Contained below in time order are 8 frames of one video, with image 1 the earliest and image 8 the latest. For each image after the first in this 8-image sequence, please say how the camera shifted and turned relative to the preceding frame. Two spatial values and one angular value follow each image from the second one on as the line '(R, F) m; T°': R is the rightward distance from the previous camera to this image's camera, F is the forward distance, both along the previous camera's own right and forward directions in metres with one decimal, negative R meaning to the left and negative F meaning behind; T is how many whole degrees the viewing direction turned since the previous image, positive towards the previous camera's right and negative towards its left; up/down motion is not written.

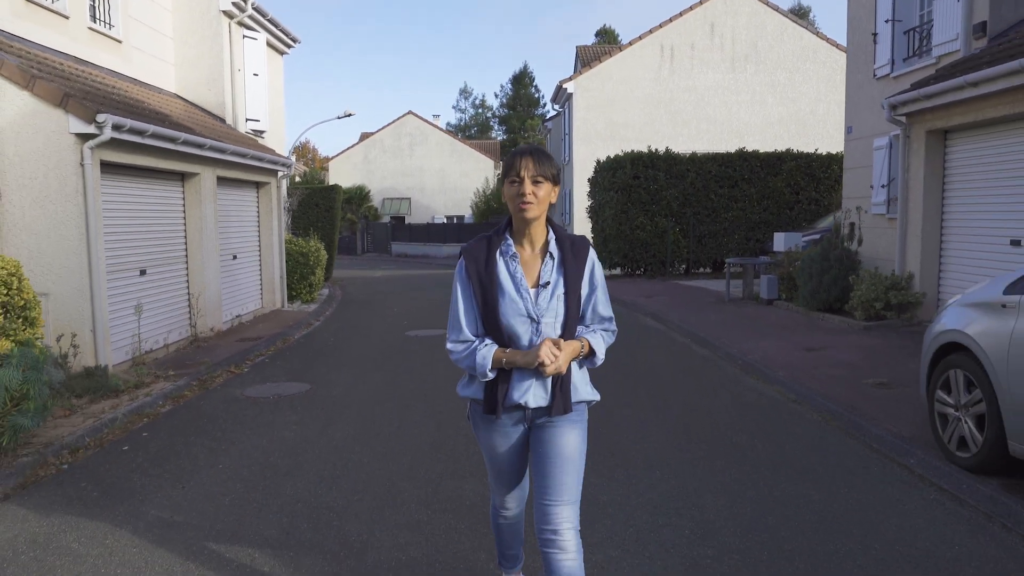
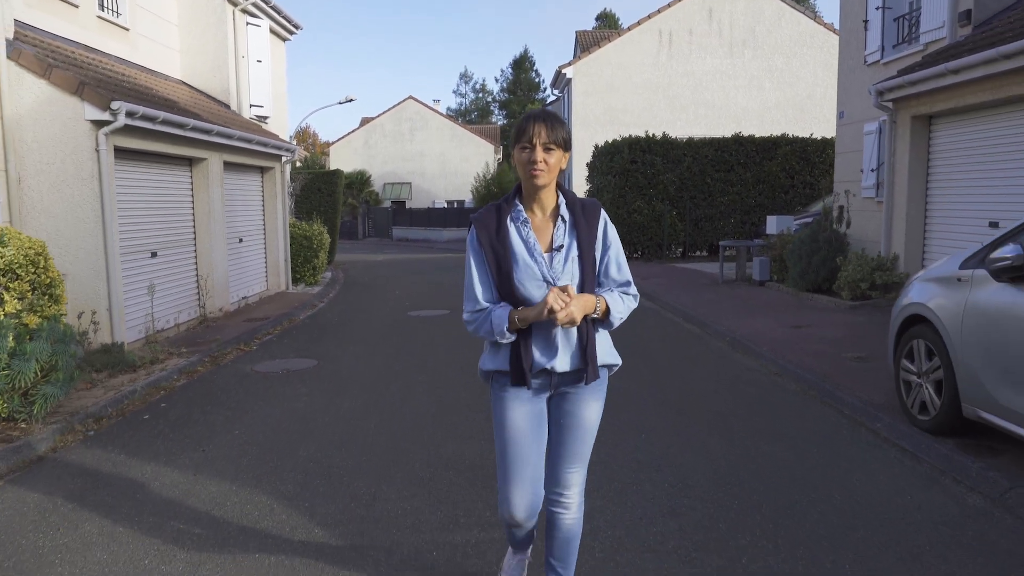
(0.0, -0.4) m; 0°
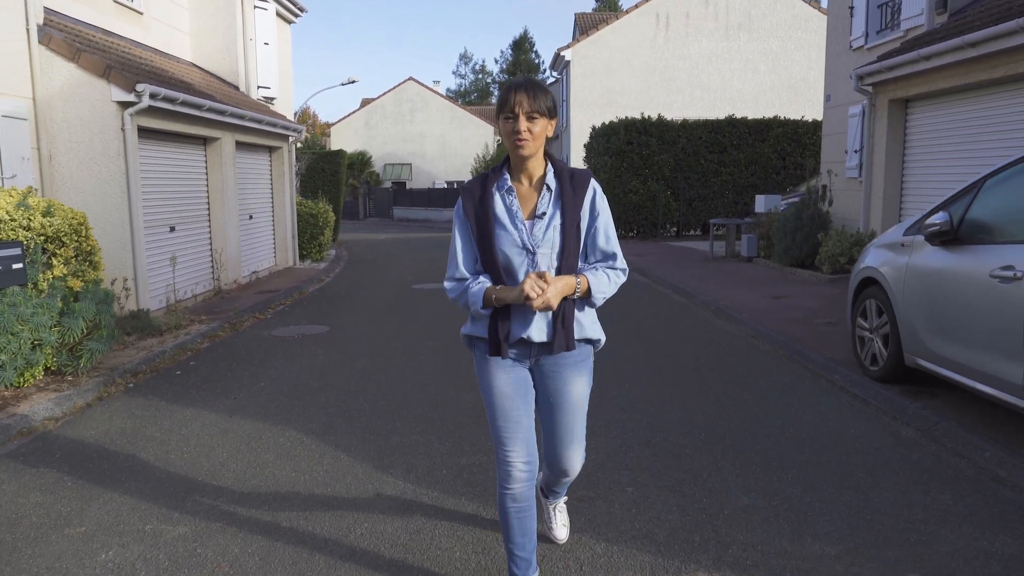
(0.0, -0.7) m; 0°
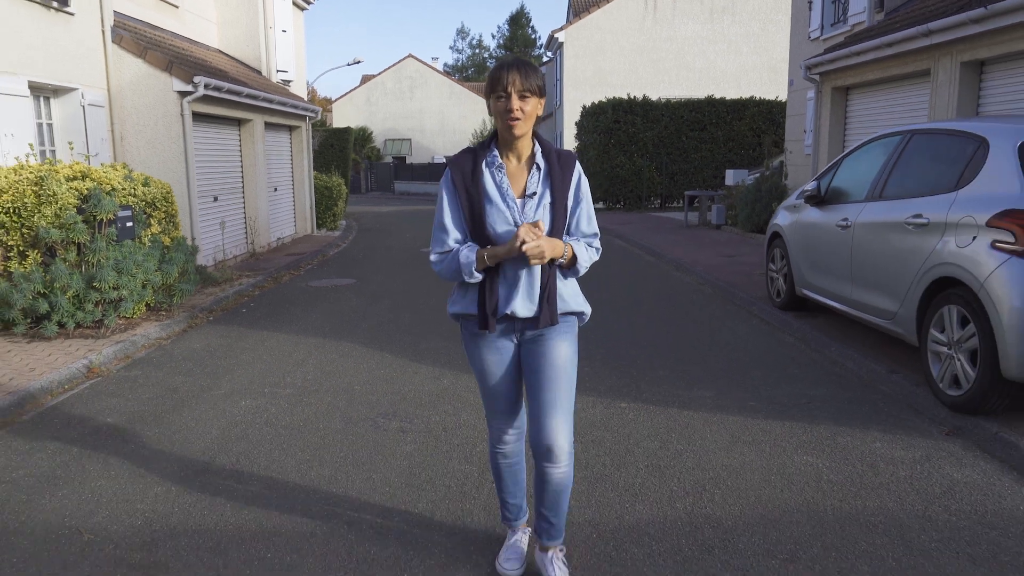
(0.0, -2.0) m; 0°
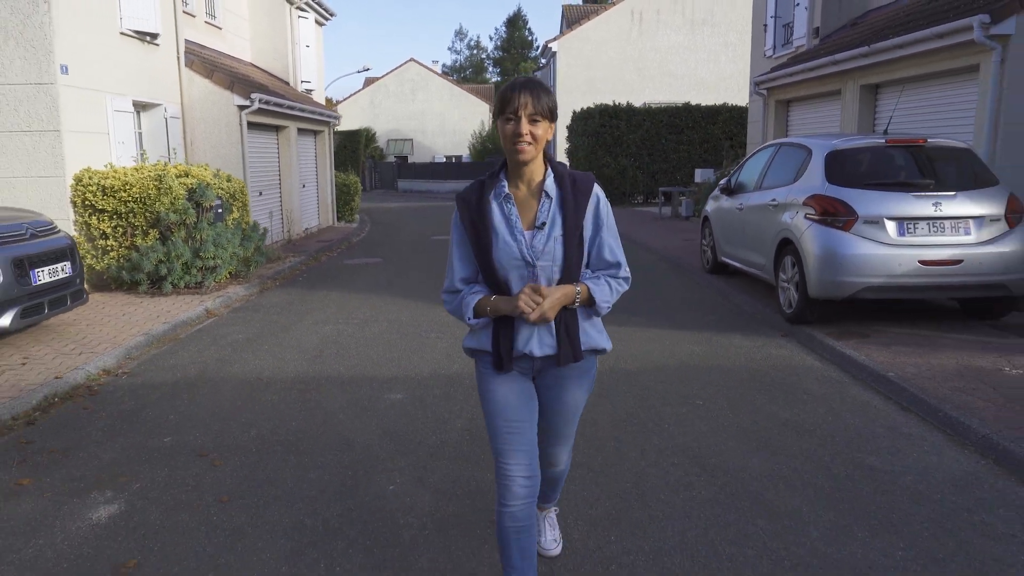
(0.0, -2.7) m; 0°
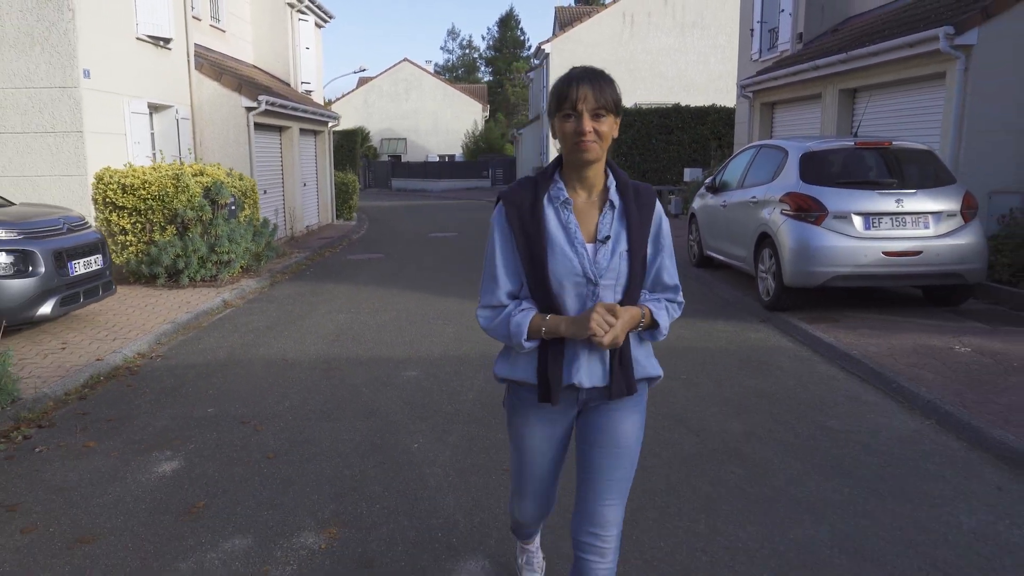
(-0.1, -0.6) m; +1°
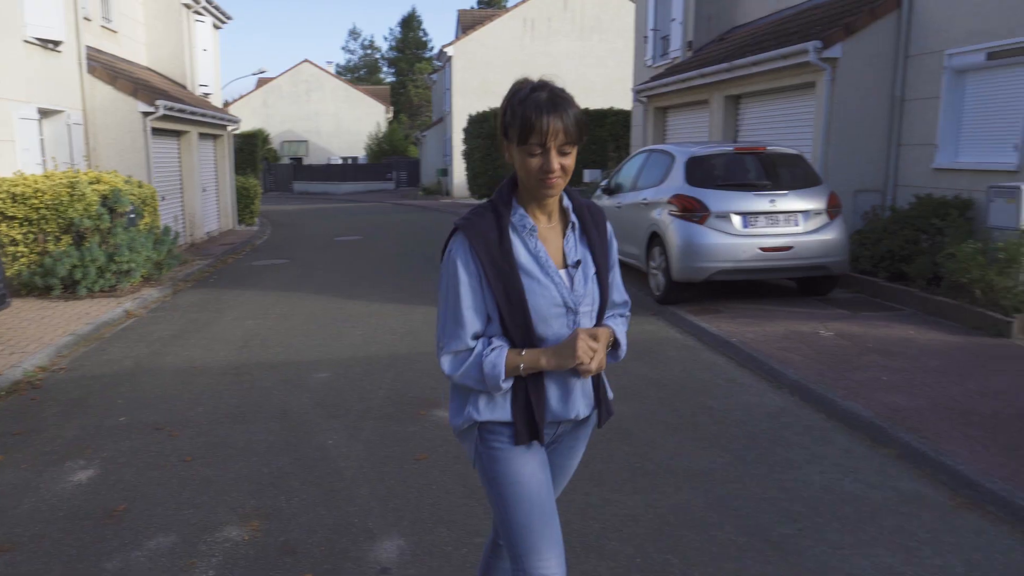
(0.0, -0.3) m; +7°
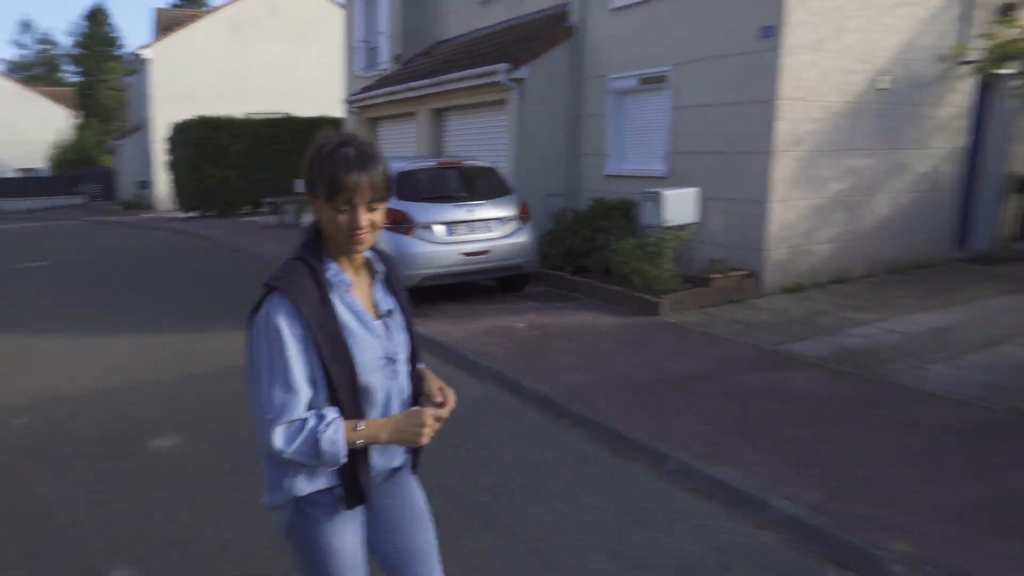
(+0.1, -0.5) m; +19°
